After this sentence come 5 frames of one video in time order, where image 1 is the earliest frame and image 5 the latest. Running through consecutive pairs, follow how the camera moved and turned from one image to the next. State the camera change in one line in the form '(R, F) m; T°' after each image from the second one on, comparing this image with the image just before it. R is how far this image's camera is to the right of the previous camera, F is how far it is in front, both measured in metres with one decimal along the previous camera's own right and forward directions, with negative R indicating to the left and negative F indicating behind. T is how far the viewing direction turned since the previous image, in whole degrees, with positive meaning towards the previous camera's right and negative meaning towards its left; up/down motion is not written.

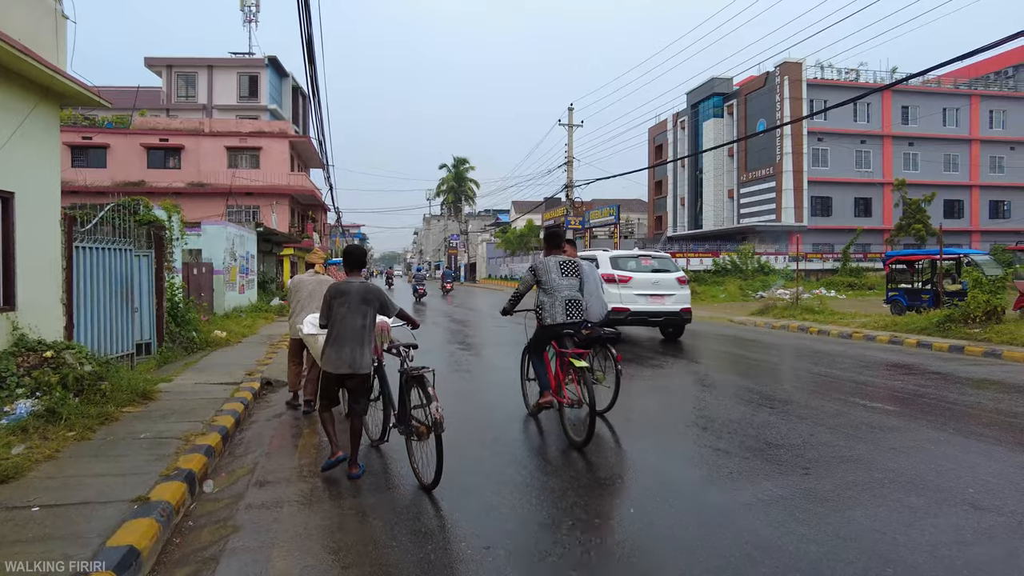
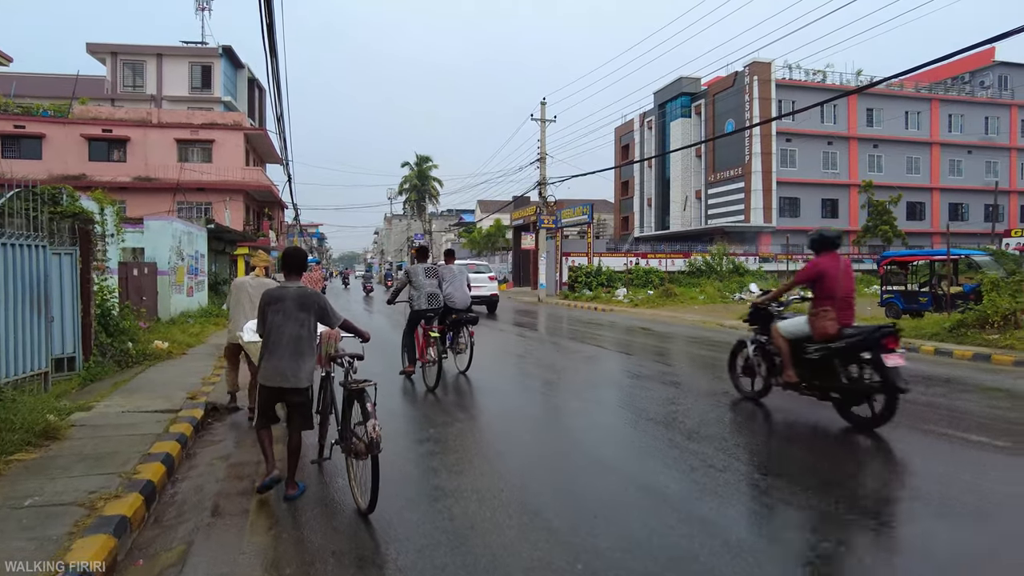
(-0.4, +1.3) m; +3°
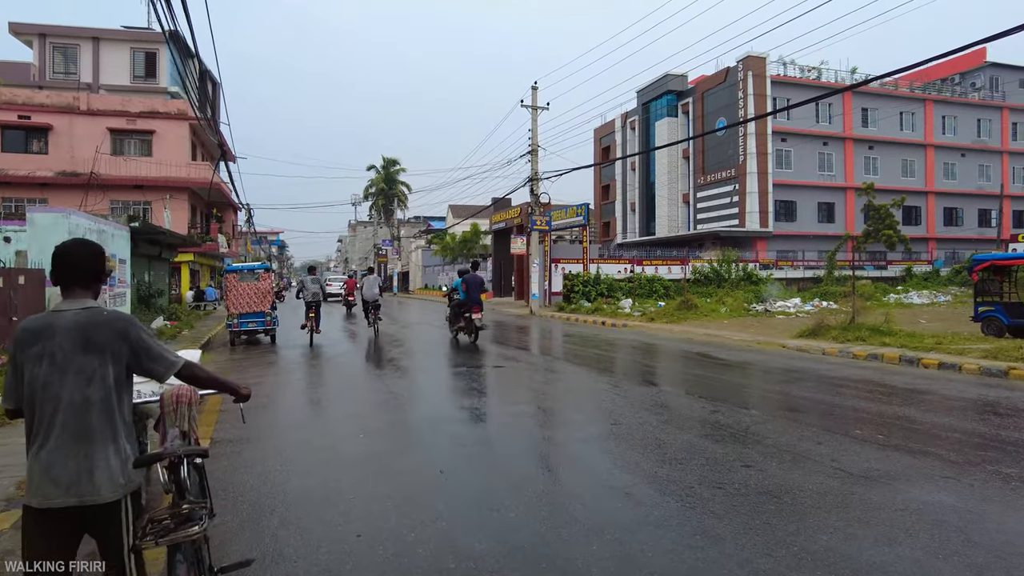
(-0.8, +3.6) m; +3°
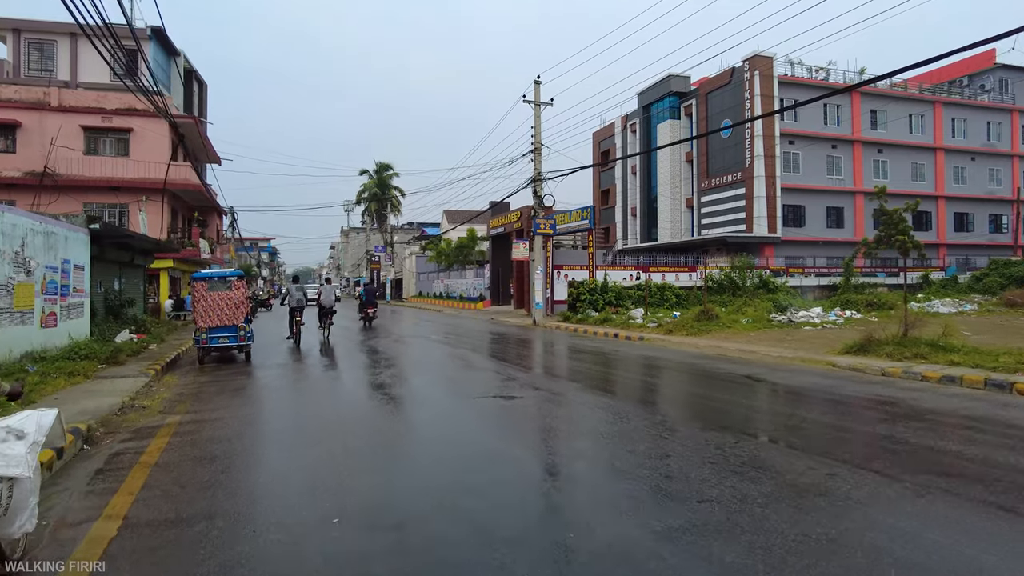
(-0.3, +1.7) m; +1°
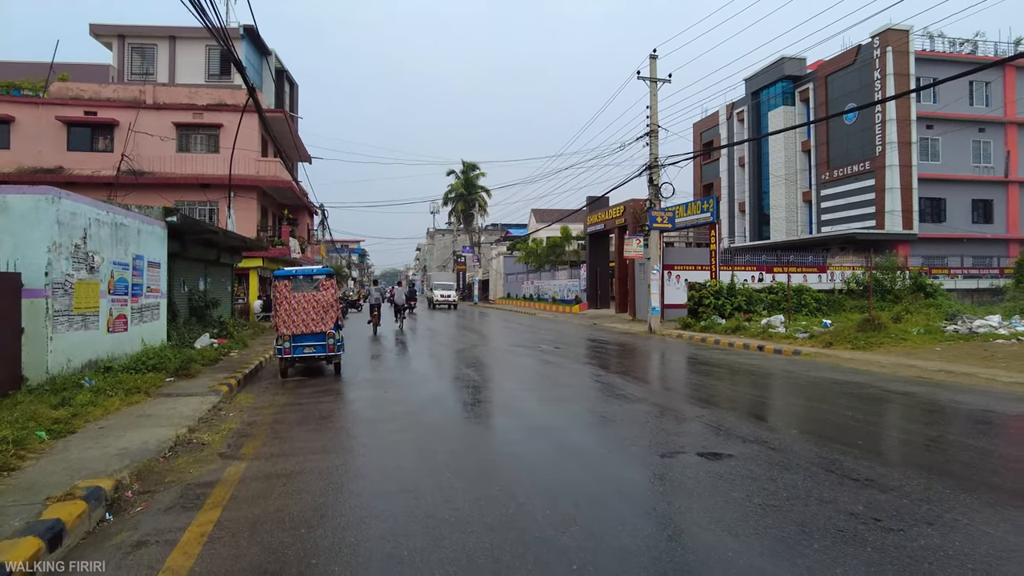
(-1.0, +2.4) m; -7°
